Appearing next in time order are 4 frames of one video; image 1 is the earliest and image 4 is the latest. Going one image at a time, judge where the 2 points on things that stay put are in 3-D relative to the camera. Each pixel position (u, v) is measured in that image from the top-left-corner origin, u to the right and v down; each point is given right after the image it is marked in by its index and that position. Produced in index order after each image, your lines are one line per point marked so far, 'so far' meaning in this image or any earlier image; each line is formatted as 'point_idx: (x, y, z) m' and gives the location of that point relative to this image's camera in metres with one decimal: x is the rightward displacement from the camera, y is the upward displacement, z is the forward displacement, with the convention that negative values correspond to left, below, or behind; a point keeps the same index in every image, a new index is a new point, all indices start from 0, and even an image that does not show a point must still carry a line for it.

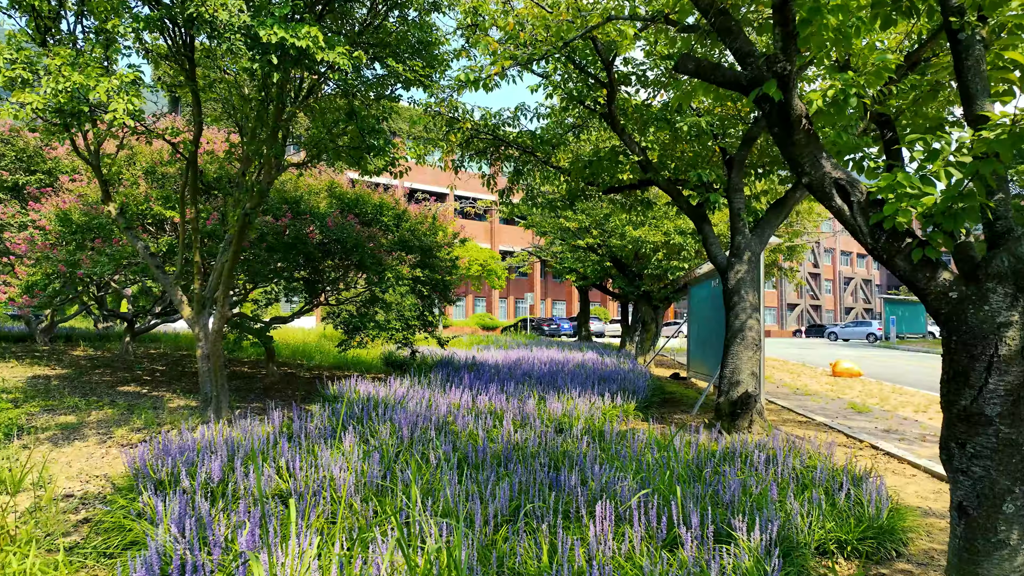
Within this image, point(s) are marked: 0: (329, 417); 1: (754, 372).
0: (-1.5, -1.0, +5.2) m
1: (+2.3, -0.8, +6.1) m
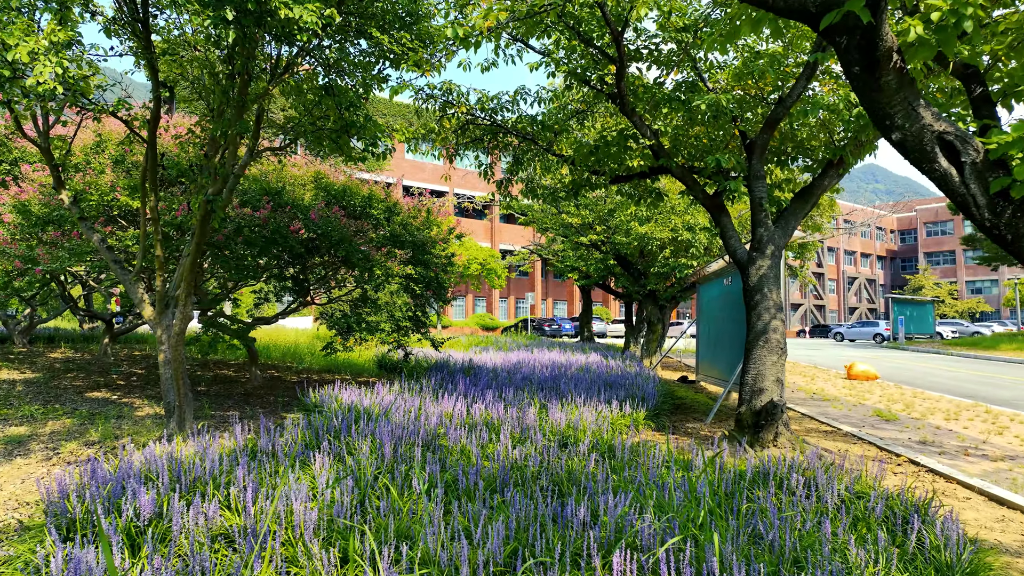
0: (-1.5, -1.0, +4.6) m
1: (+2.3, -0.8, +5.5) m
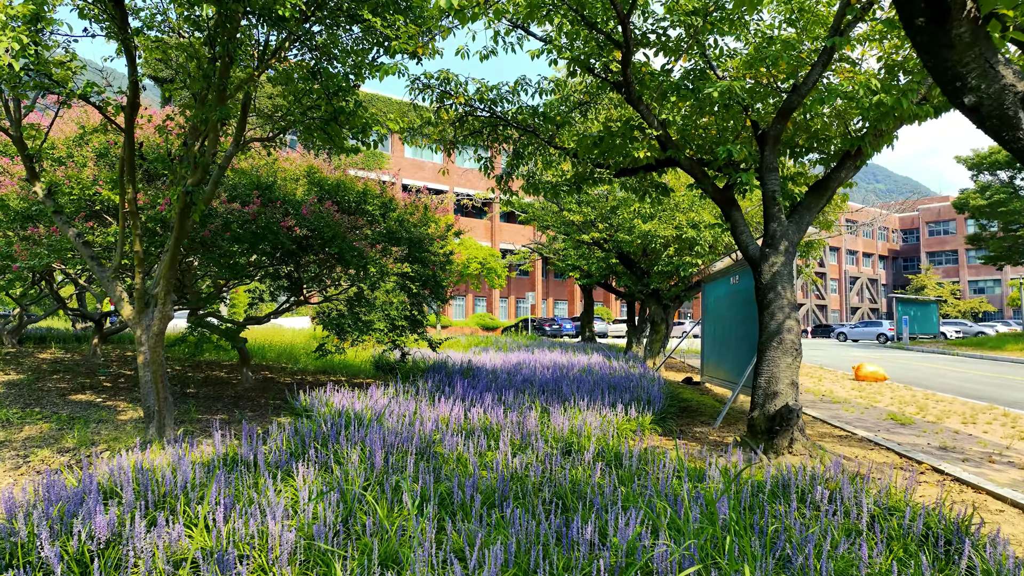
0: (-1.5, -1.0, +4.3) m
1: (+2.3, -0.8, +5.2) m
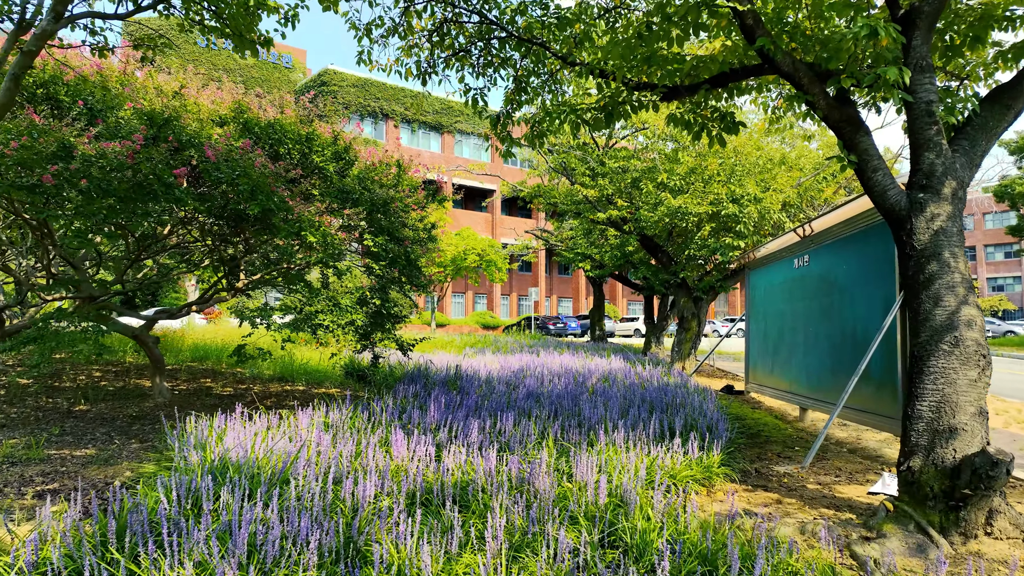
0: (-1.5, -0.8, +2.2) m
1: (+2.3, -0.6, +3.1) m
